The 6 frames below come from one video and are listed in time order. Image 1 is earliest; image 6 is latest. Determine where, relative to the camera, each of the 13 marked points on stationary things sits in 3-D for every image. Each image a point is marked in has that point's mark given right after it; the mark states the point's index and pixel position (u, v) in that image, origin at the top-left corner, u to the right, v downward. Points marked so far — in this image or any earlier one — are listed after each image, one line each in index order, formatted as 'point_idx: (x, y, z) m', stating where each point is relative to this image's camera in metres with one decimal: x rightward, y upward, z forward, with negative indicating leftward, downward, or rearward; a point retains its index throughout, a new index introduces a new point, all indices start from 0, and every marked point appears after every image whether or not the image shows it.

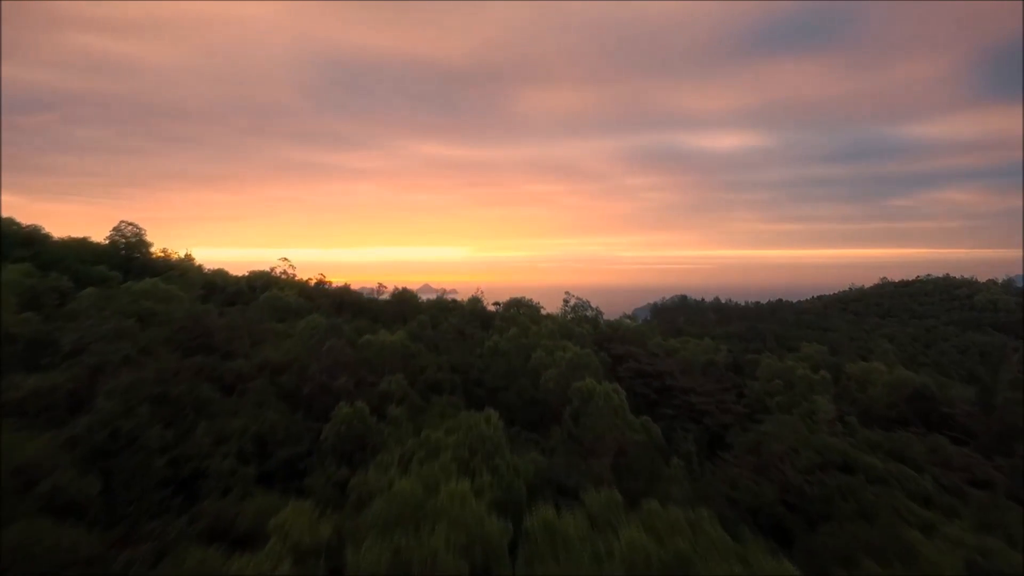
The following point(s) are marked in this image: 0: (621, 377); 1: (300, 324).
0: (+3.6, -2.9, +14.4) m
1: (-5.5, -0.9, +11.3) m
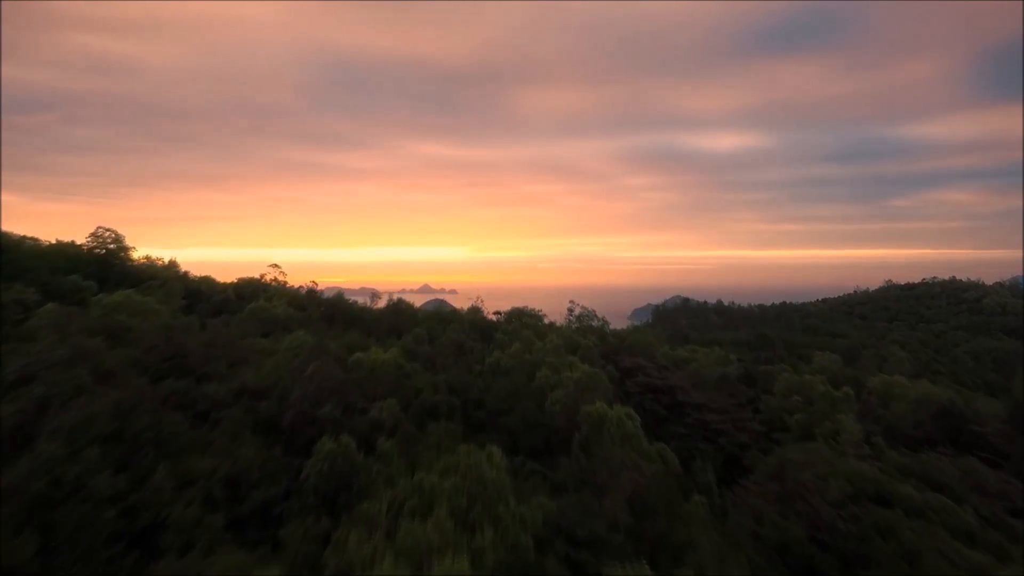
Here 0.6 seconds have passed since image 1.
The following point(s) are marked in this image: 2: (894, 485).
0: (+3.7, -3.2, +13.6) m
1: (-5.4, -1.2, +10.5) m
2: (+8.1, -4.2, +9.3) m
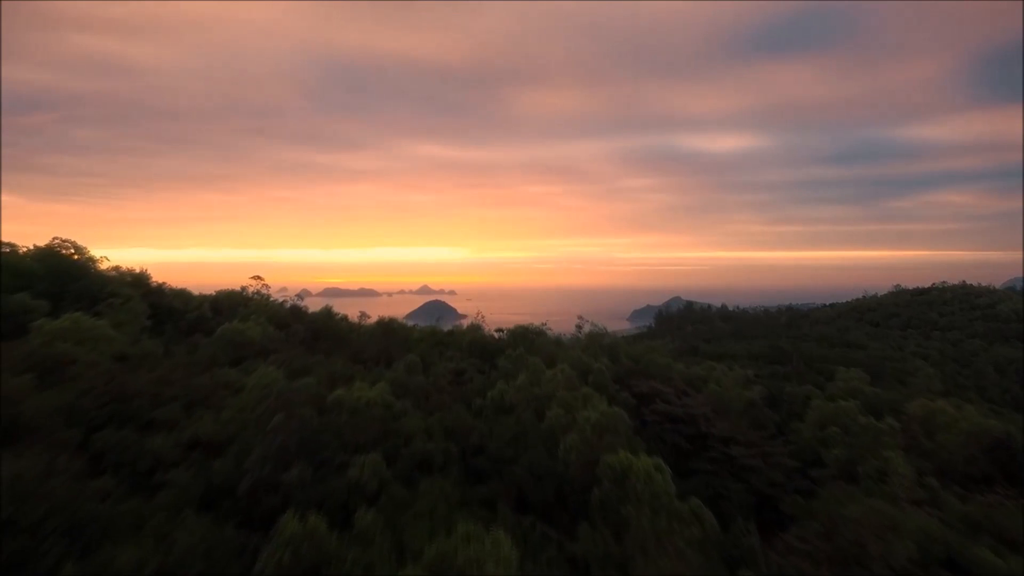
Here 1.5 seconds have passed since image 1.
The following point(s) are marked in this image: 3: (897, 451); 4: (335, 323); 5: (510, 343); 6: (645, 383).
0: (+3.8, -3.7, +12.2) m
1: (-5.3, -1.7, +9.1) m
2: (+8.3, -4.7, +8.0) m
3: (+9.5, -4.0, +10.9) m
4: (-5.3, -1.1, +13.2) m
5: (-0.1, -1.6, +12.7) m
6: (+4.1, -2.9, +13.4) m
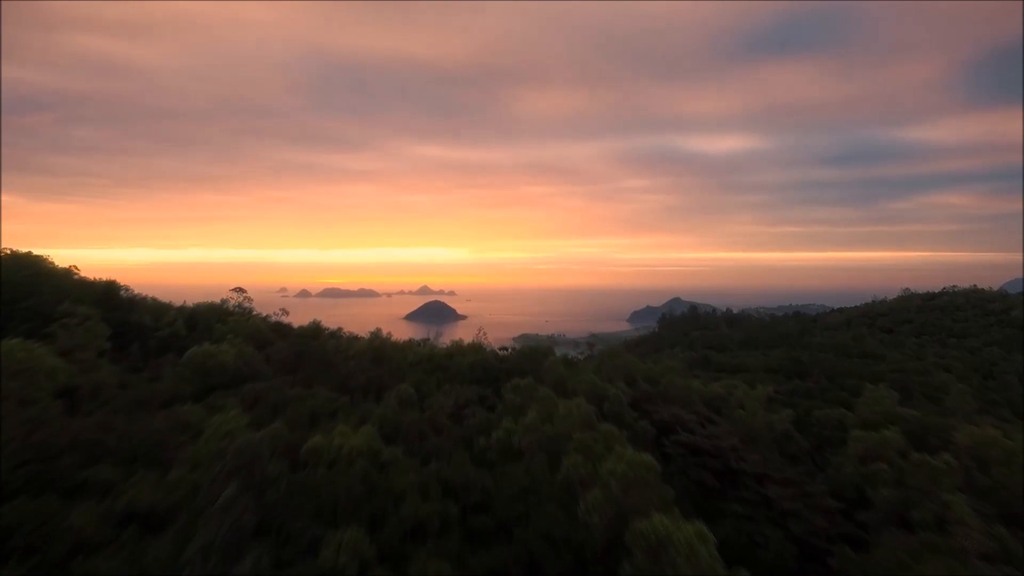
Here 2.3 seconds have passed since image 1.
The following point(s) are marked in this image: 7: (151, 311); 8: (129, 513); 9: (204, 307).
0: (+3.9, -4.2, +10.9) m
1: (-5.1, -2.1, +7.8) m
2: (+8.4, -5.1, +6.6) m
3: (+9.7, -4.4, +9.6) m
4: (-5.2, -1.5, +11.9) m
5: (+0.1, -2.0, +11.4) m
6: (+4.2, -3.3, +12.1) m
7: (-10.5, -0.7, +12.7) m
8: (-4.7, -2.8, +5.4) m
9: (-9.6, -0.6, +13.7) m
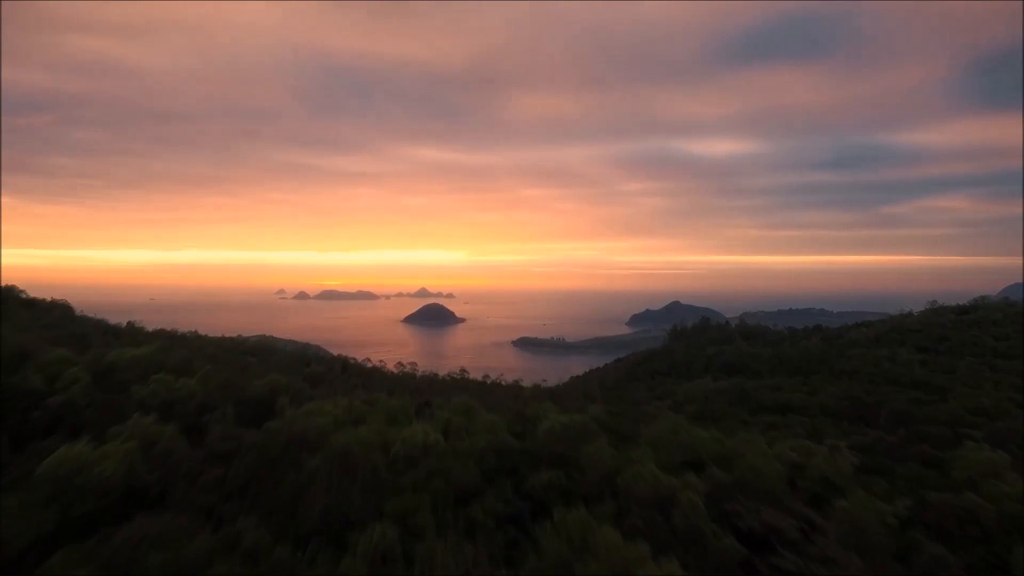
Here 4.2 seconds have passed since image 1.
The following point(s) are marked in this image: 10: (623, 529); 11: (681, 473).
0: (+4.5, -5.3, +7.5) m
1: (-4.5, -3.2, +4.3) m
2: (+9.0, -6.2, +3.2) m
3: (+10.2, -5.5, +6.2) m
4: (-4.6, -2.6, +8.4) m
5: (+0.6, -3.1, +7.9) m
6: (+4.7, -4.4, +8.6) m
7: (-9.9, -1.8, +9.2) m
8: (-4.2, -3.8, +2.0) m
9: (-9.1, -1.7, +10.2) m
10: (+1.7, -3.3, +7.3) m
11: (+3.4, -3.7, +8.9) m
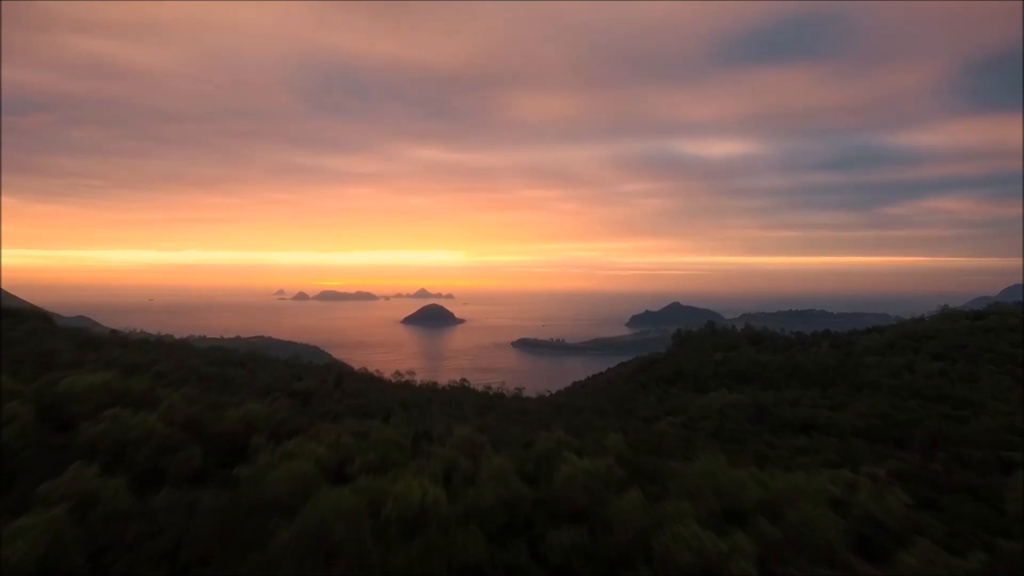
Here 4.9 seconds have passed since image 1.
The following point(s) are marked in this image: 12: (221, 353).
0: (+4.7, -5.7, +6.1) m
1: (-4.3, -3.6, +2.9) m
2: (+9.2, -6.6, +1.9) m
3: (+10.5, -5.9, +4.8) m
4: (-4.4, -3.0, +7.0) m
5: (+0.9, -3.5, +6.6) m
6: (+5.0, -4.8, +7.3) m
7: (-9.7, -2.1, +7.9) m
8: (-3.9, -4.2, +0.6) m
9: (-8.9, -2.1, +8.8) m
10: (+2.0, -3.7, +5.9) m
11: (+3.6, -4.1, +7.5) m
12: (-13.1, -3.0, +19.7) m
